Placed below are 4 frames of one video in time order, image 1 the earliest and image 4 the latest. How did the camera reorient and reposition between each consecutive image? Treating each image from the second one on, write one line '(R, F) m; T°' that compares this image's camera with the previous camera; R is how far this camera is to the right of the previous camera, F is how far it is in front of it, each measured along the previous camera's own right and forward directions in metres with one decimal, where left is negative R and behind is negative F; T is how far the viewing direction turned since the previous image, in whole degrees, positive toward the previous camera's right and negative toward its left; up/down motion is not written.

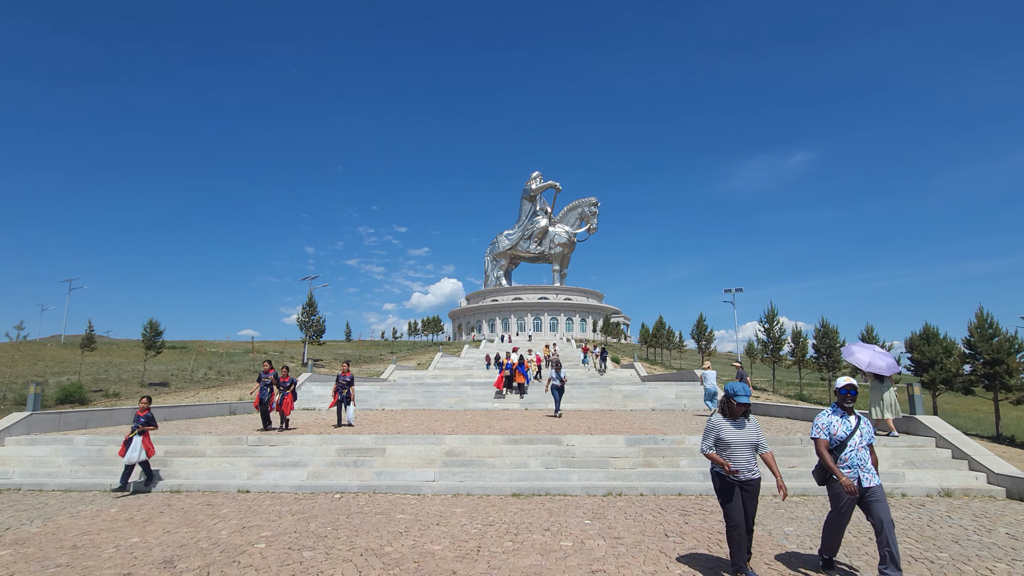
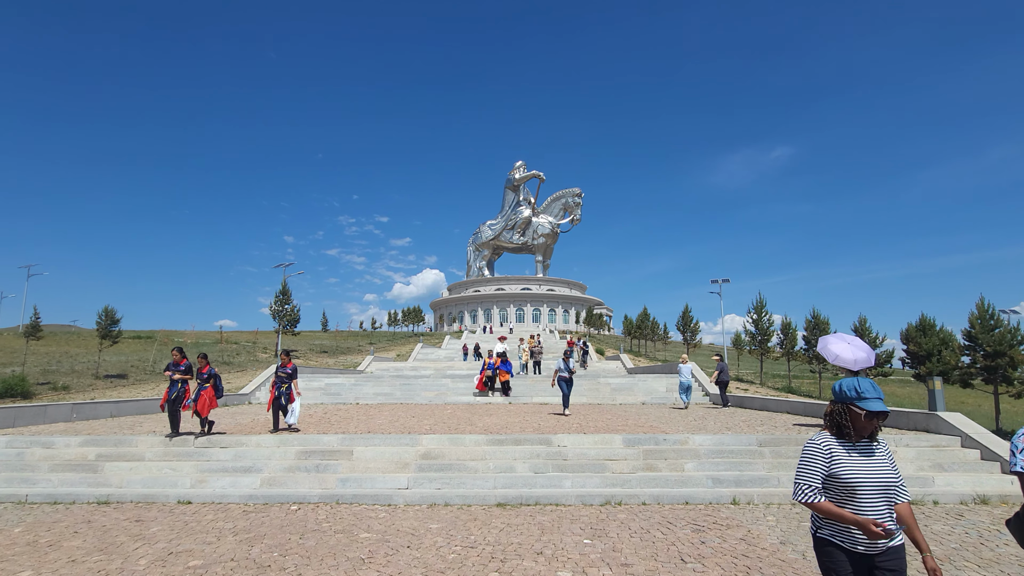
(-0.1, +1.2) m; +2°
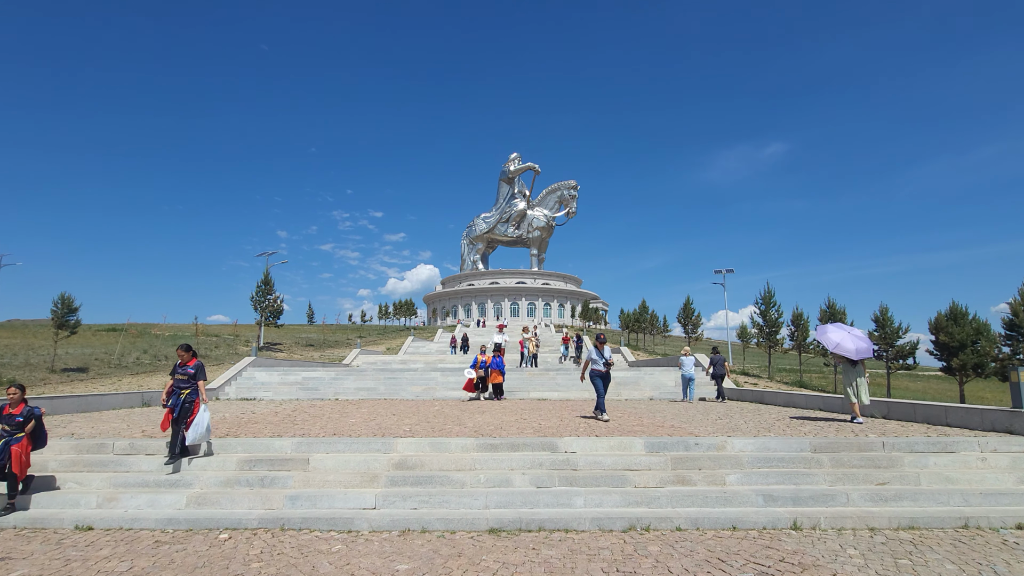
(0.0, +1.8) m; +1°
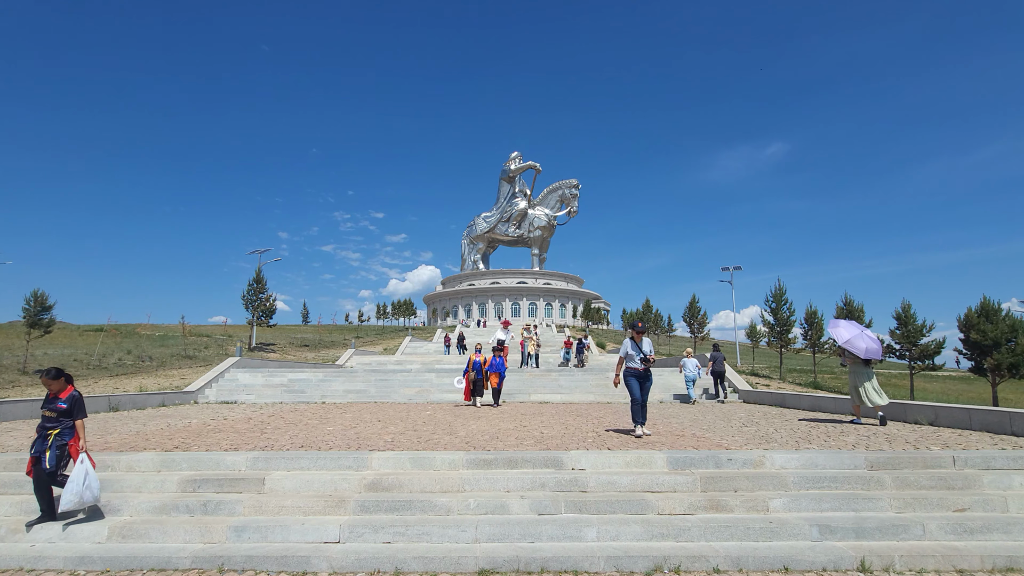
(+0.1, +1.2) m; 0°
